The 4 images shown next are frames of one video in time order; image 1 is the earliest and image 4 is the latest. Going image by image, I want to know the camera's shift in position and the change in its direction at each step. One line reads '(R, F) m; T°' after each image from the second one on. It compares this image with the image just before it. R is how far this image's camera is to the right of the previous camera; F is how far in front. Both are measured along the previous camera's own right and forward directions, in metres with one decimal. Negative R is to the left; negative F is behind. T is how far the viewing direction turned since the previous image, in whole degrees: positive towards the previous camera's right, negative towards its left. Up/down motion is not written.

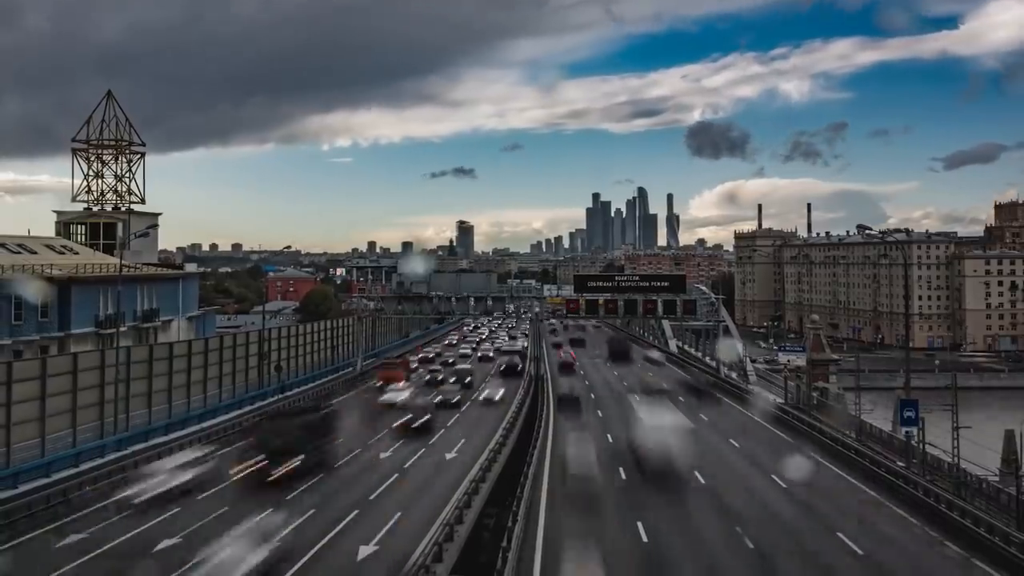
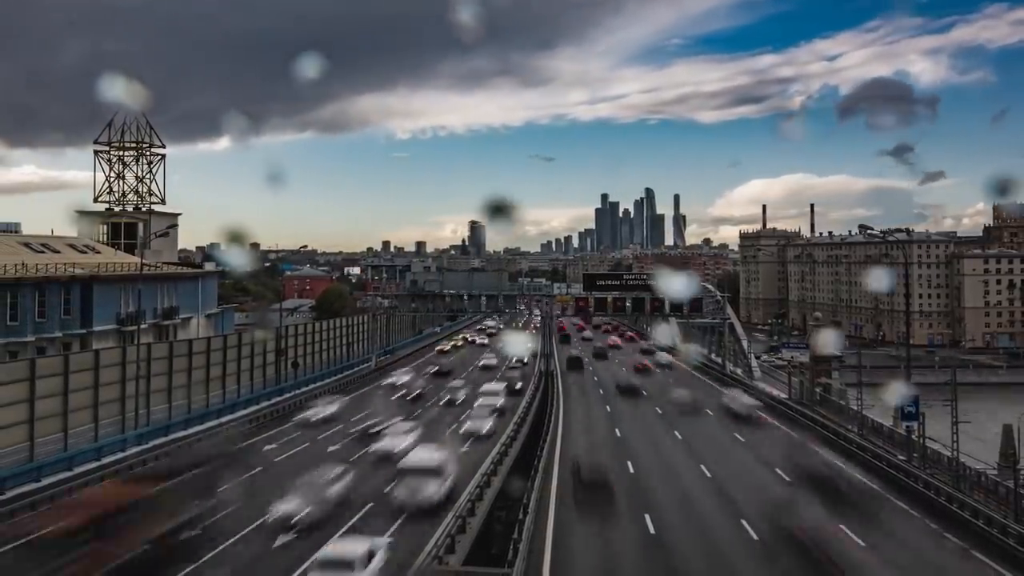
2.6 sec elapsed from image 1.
(0.0, -0.9) m; -1°
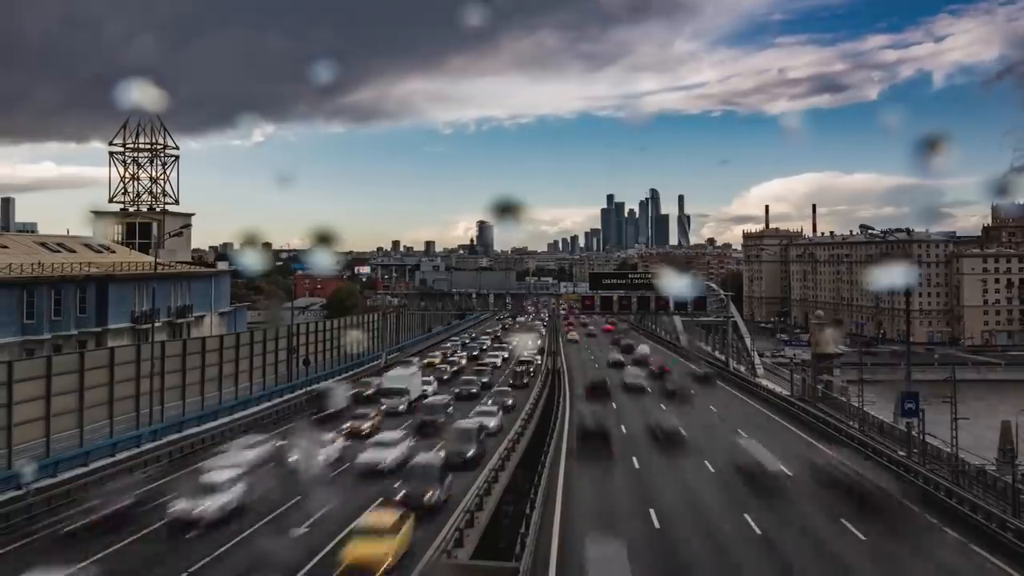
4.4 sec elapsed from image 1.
(0.0, -0.7) m; -1°
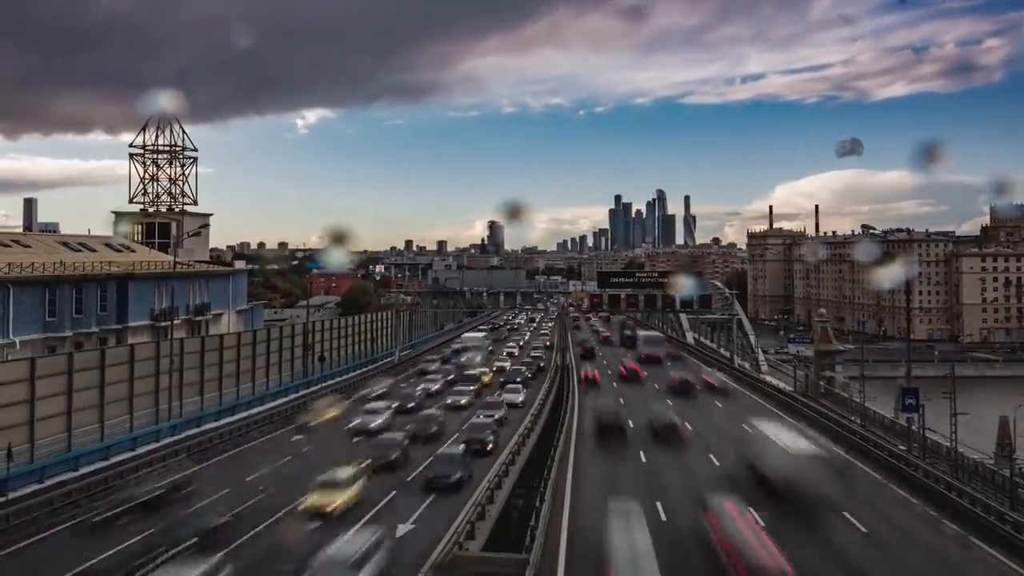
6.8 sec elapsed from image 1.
(0.0, -0.9) m; -1°
